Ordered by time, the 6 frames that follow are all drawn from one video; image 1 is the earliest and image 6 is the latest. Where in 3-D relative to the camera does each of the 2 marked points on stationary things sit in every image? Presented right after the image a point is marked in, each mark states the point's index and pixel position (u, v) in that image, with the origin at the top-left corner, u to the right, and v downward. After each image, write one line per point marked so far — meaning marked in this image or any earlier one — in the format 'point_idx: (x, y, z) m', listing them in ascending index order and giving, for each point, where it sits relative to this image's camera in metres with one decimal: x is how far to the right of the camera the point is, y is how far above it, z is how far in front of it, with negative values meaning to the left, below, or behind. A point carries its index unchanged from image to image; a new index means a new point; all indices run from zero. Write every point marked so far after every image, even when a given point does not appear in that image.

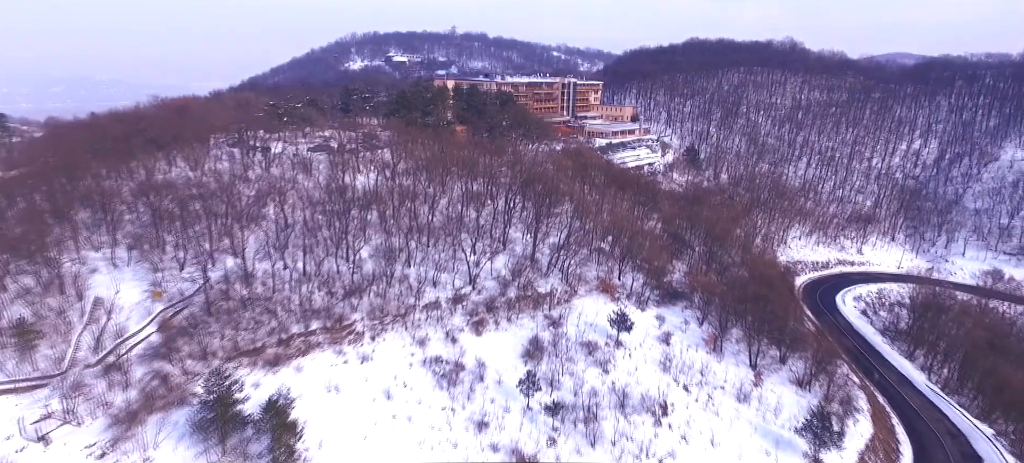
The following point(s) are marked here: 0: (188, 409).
0: (-9.6, -5.3, +15.5) m
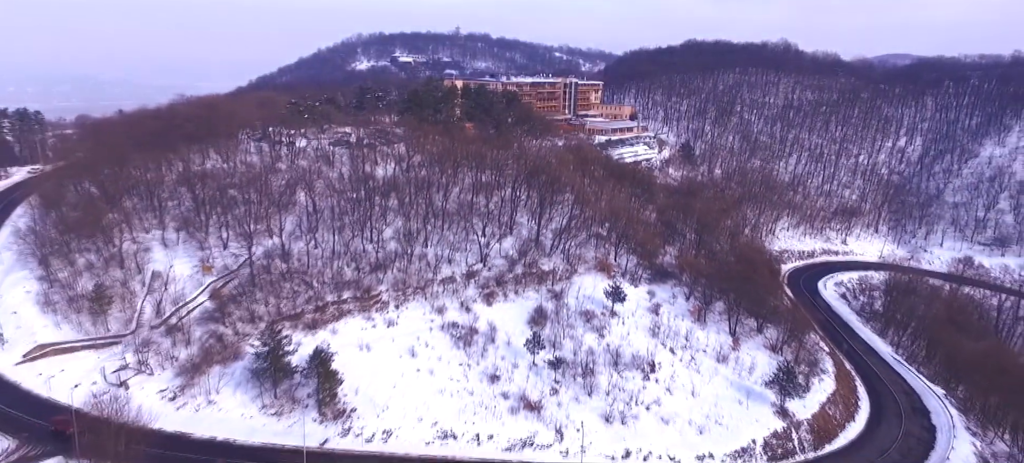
0: (-9.3, -4.5, +18.0) m
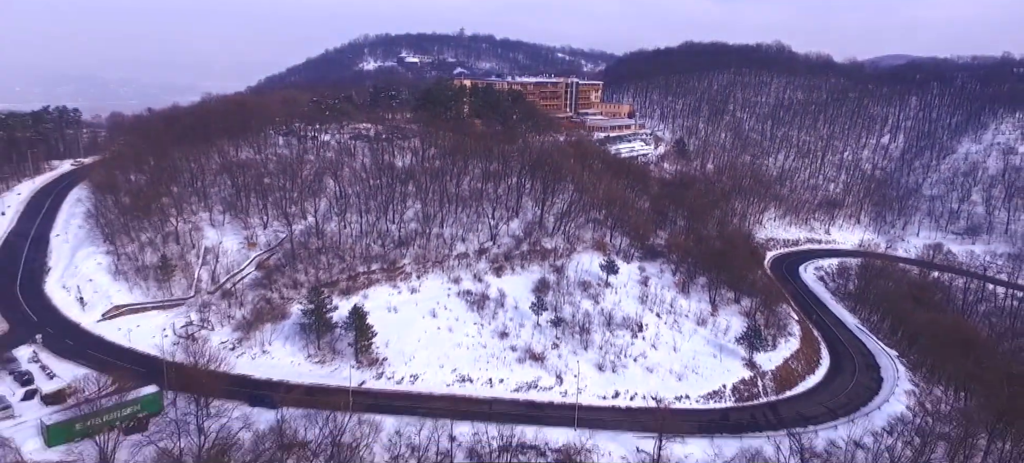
0: (-9.0, -3.6, +21.1) m
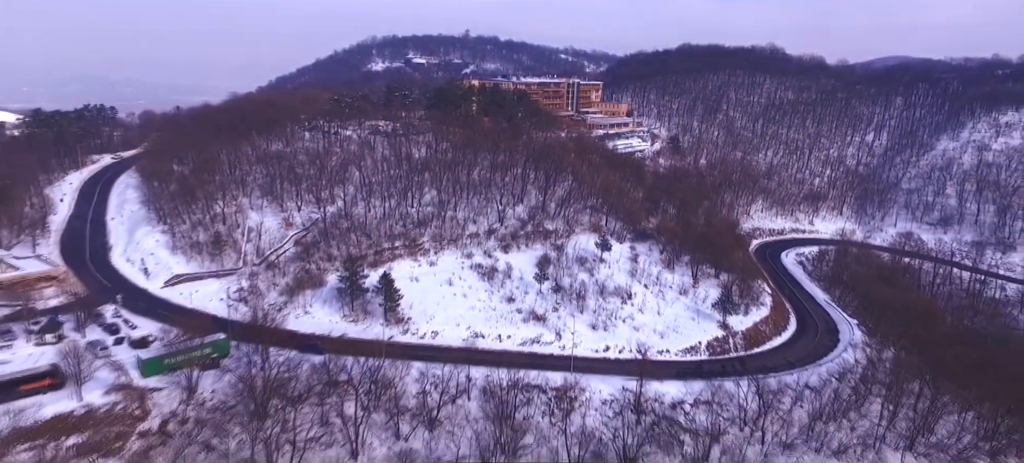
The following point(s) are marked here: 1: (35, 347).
0: (-8.7, -2.6, +24.5) m
1: (-17.4, -4.2, +18.9) m
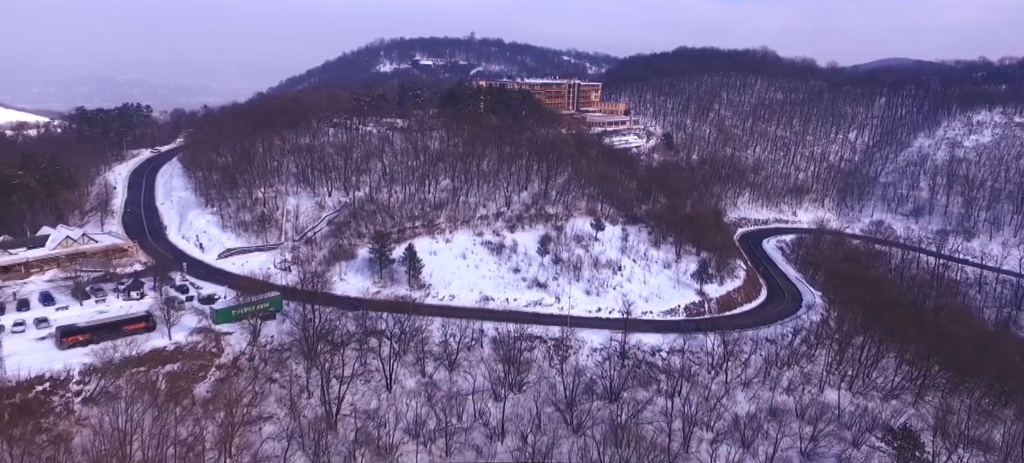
0: (-8.4, -1.5, +28.4) m
1: (-17.1, -3.1, +22.9) m
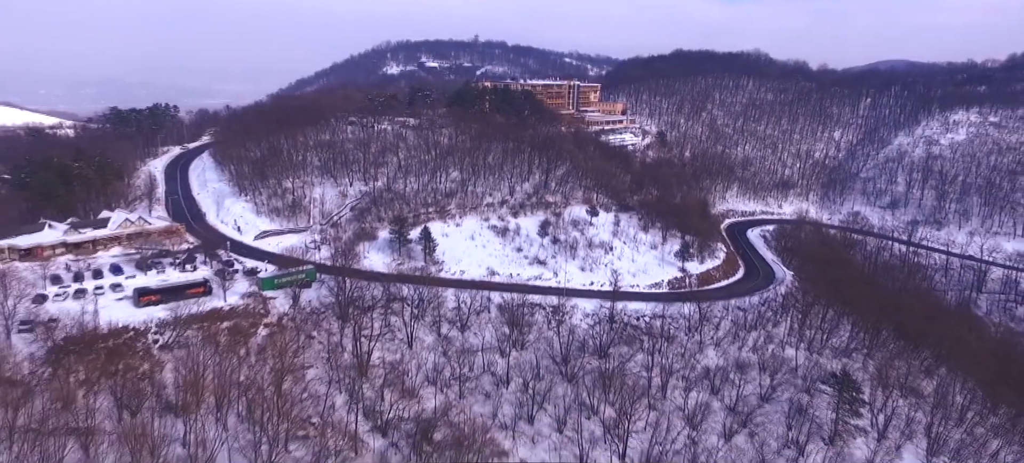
0: (-8.2, -0.5, +32.1) m
1: (-17.0, -2.1, +26.6) m
